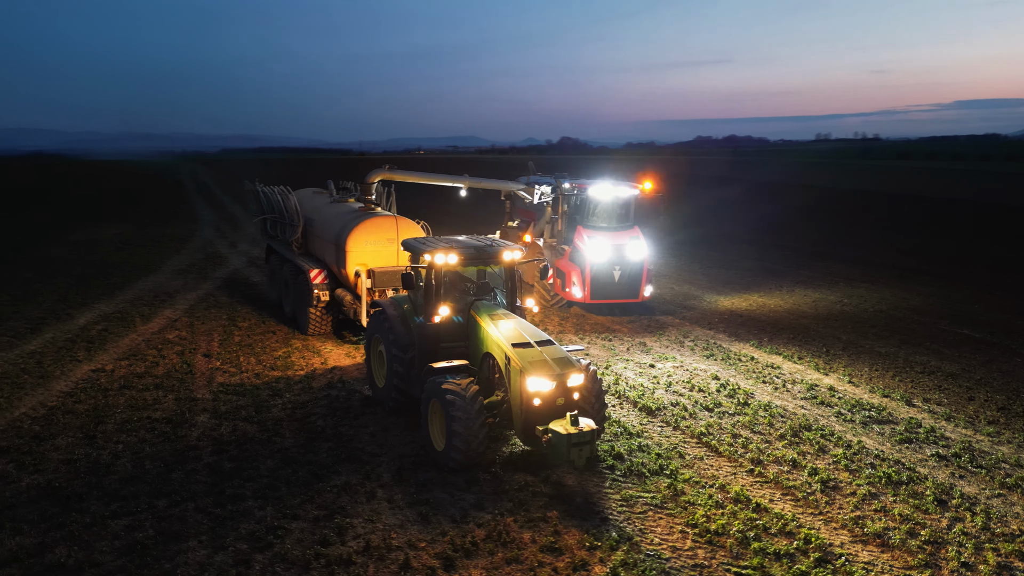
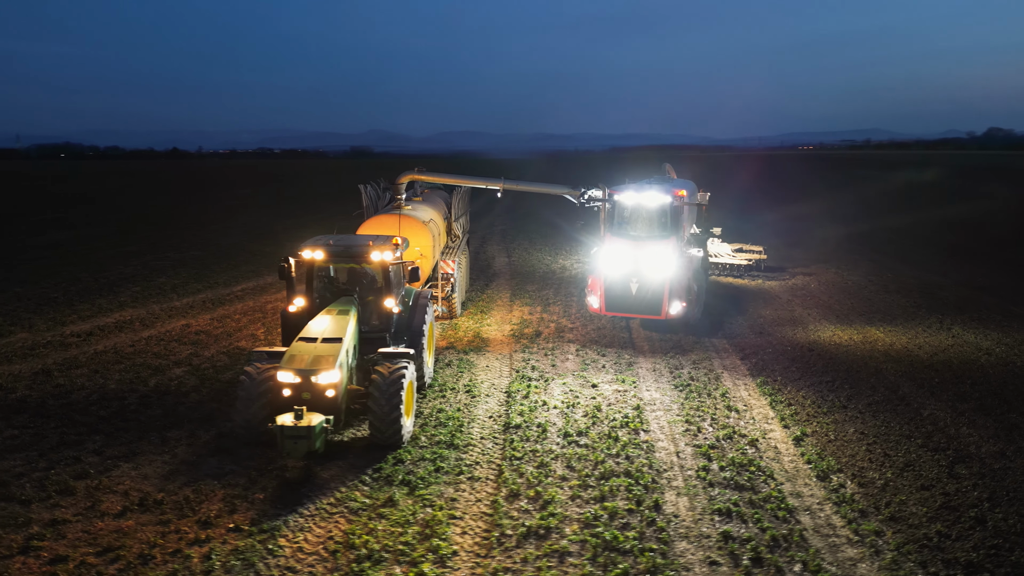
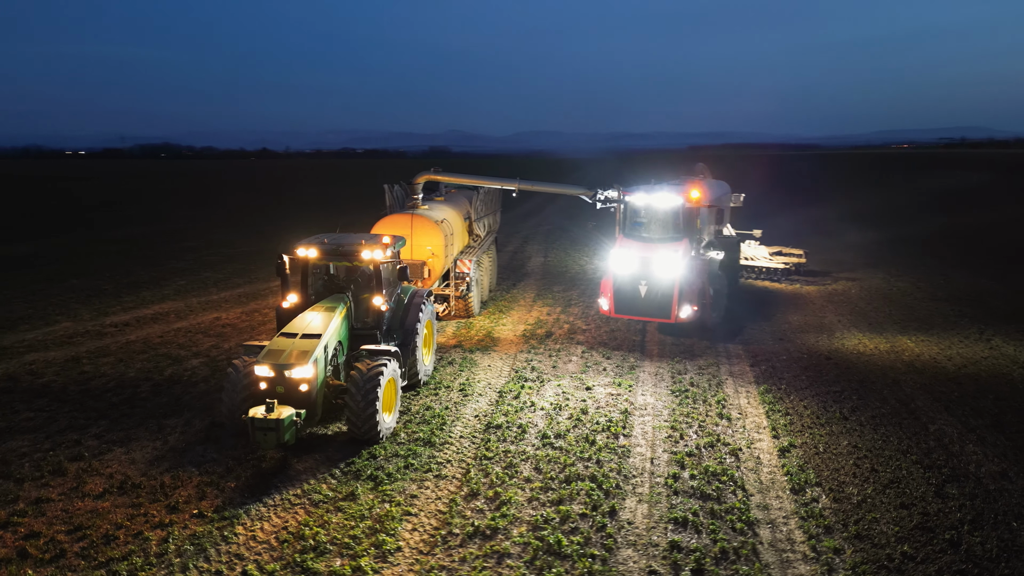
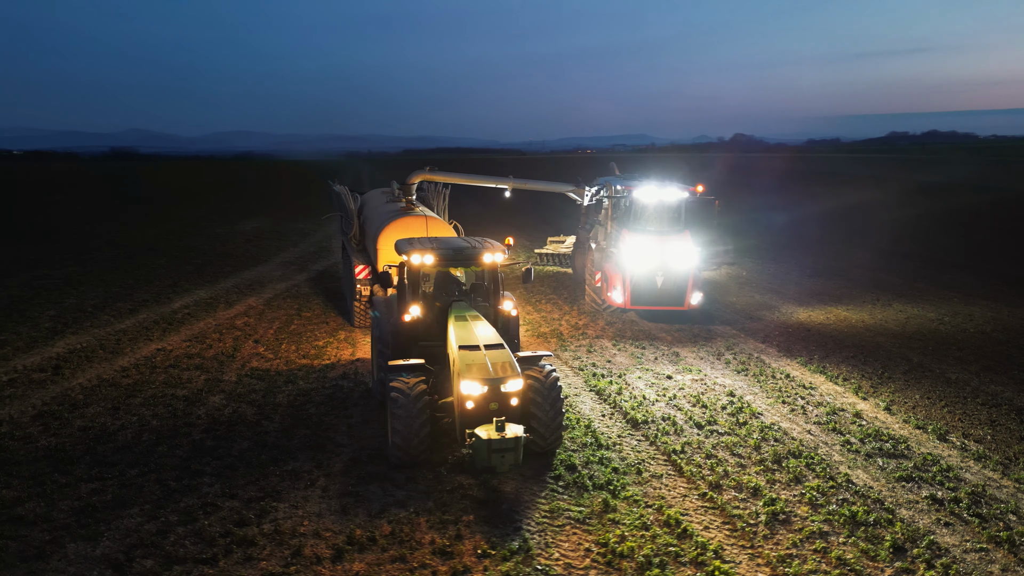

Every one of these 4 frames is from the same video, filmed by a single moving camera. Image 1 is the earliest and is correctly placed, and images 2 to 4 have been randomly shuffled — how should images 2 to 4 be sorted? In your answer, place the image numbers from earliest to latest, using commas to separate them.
4, 2, 3
